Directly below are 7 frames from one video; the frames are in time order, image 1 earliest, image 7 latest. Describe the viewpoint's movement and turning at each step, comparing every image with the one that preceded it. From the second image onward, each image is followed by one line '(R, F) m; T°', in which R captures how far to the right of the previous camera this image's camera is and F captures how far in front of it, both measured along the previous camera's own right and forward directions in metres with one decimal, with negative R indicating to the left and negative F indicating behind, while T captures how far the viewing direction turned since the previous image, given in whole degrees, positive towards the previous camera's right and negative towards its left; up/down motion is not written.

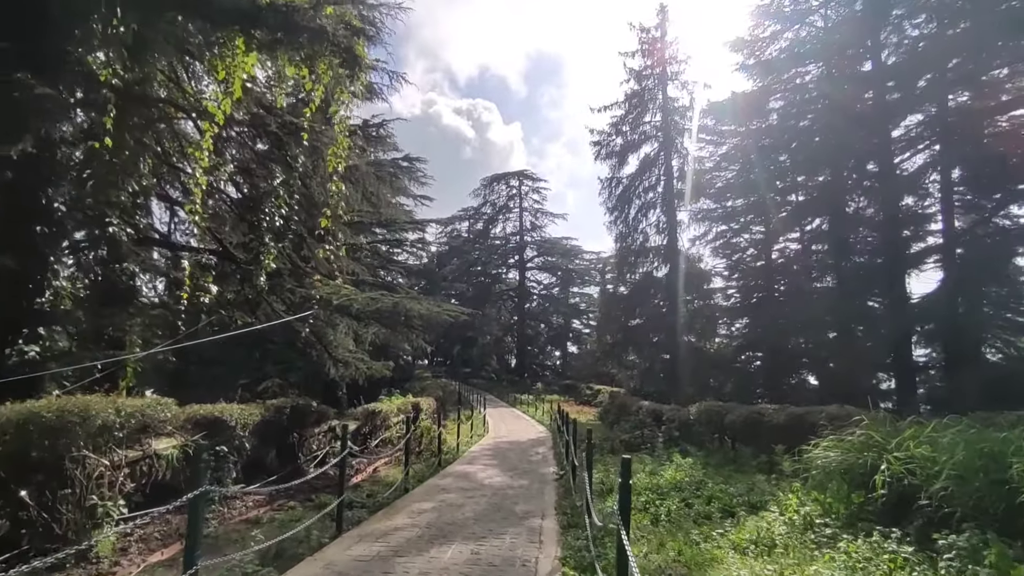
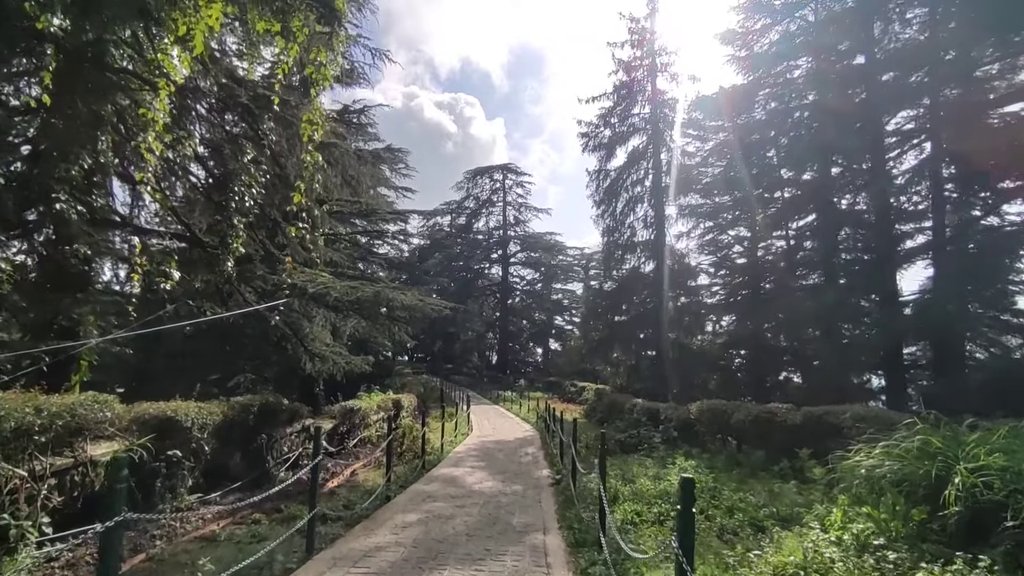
(-0.2, +0.7) m; +2°
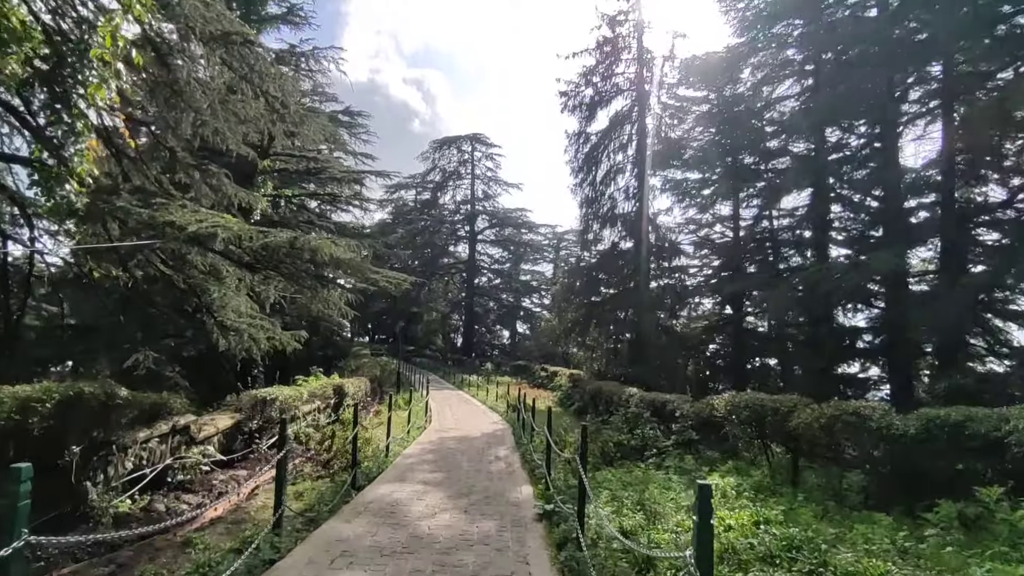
(-0.1, +2.5) m; +3°
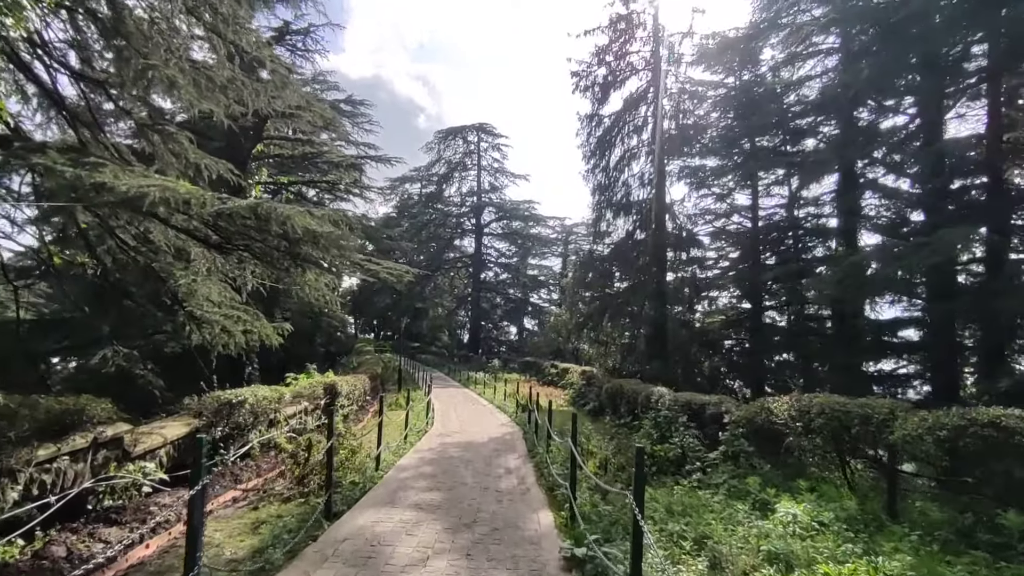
(-0.1, +1.3) m; -1°
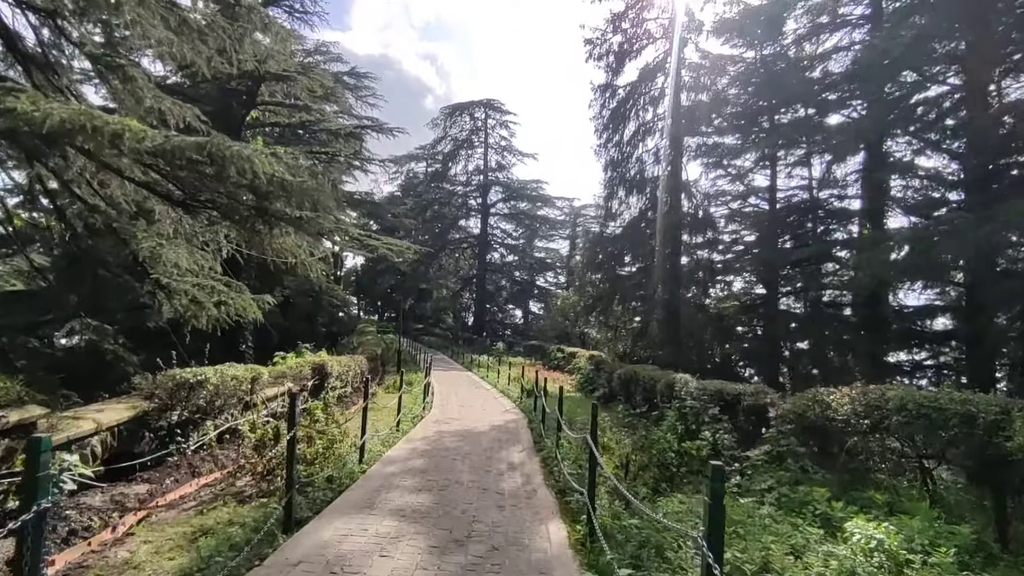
(0.0, +1.0) m; -1°
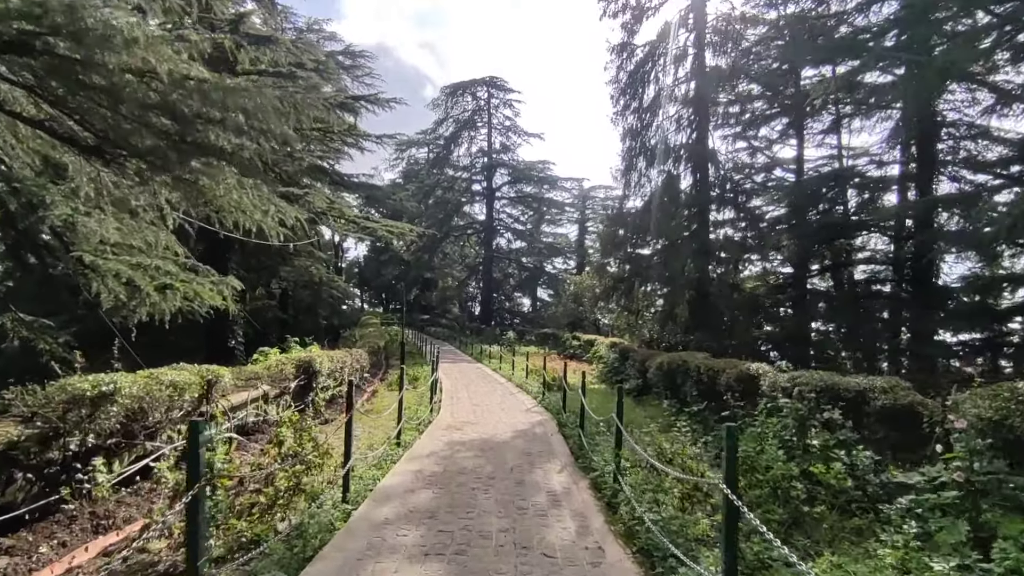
(-0.3, +1.8) m; -1°
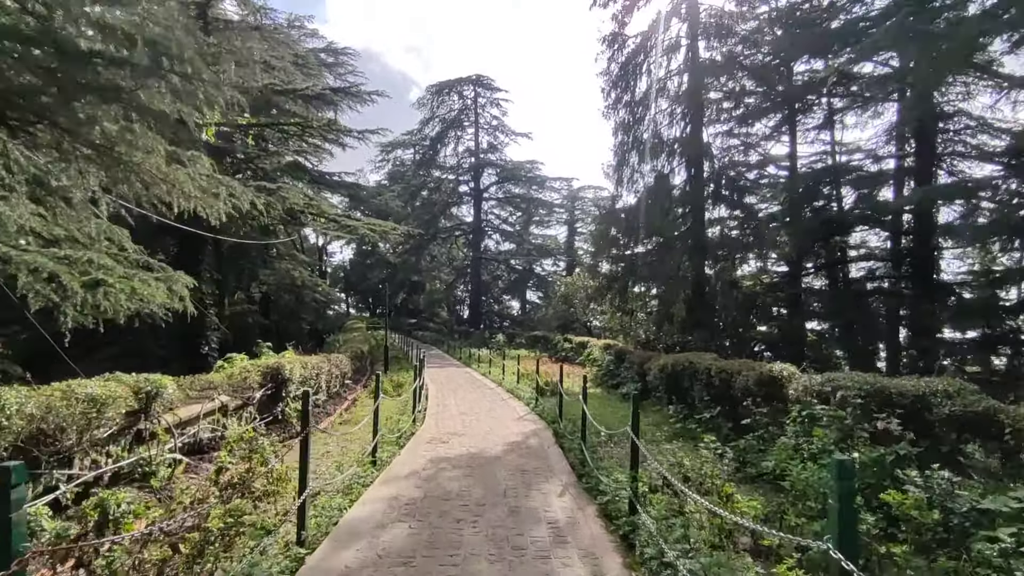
(0.0, +0.8) m; +1°
